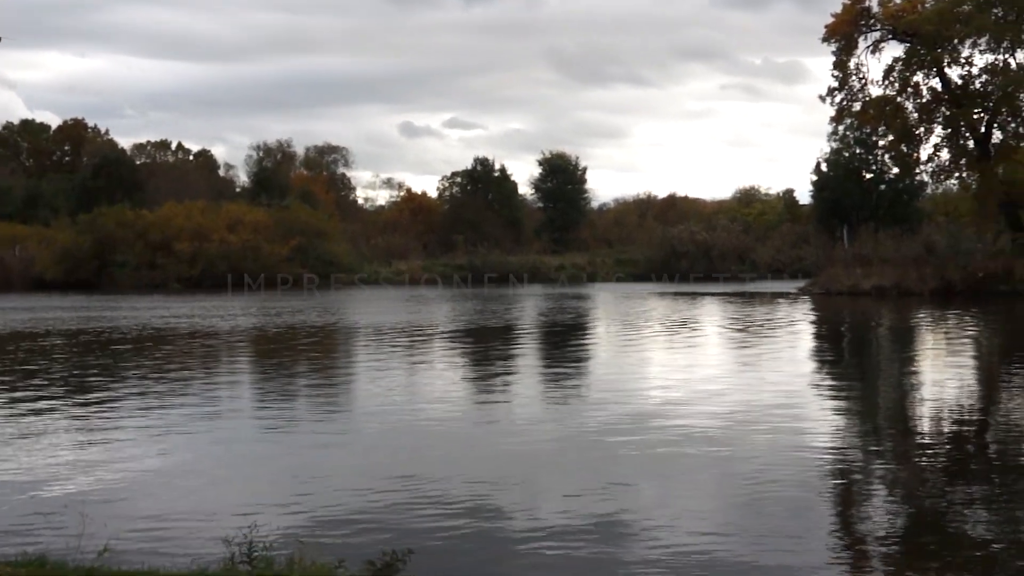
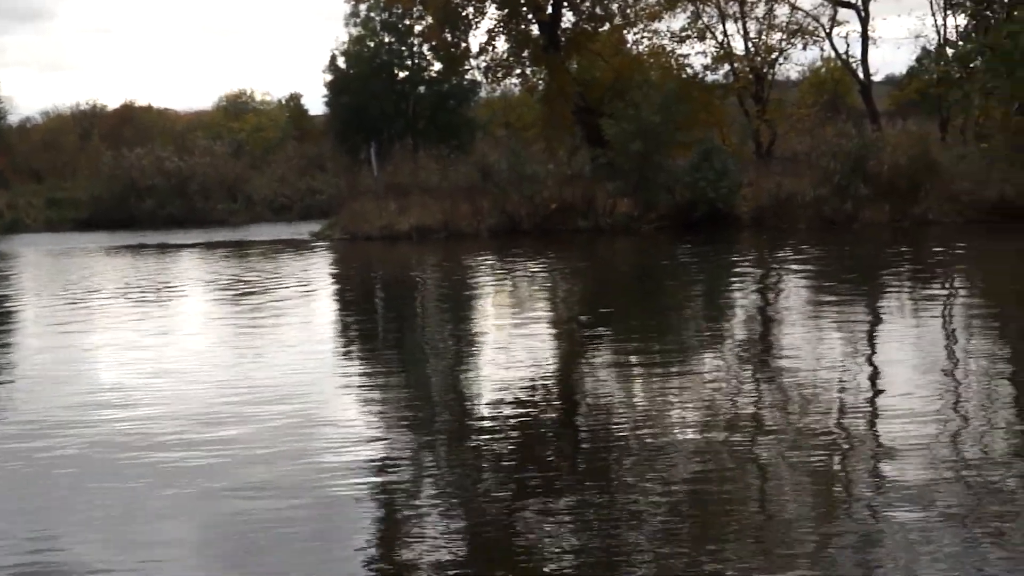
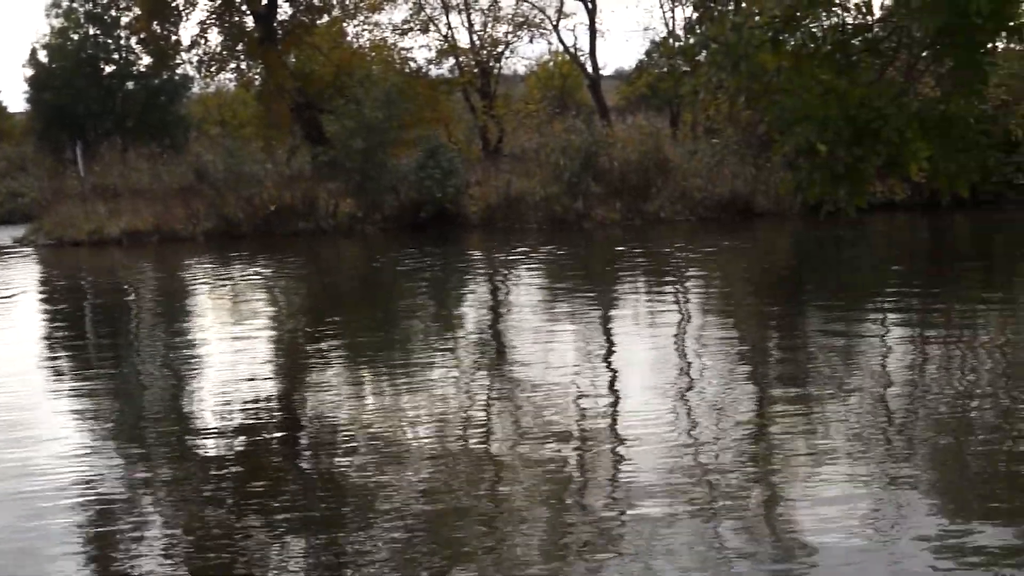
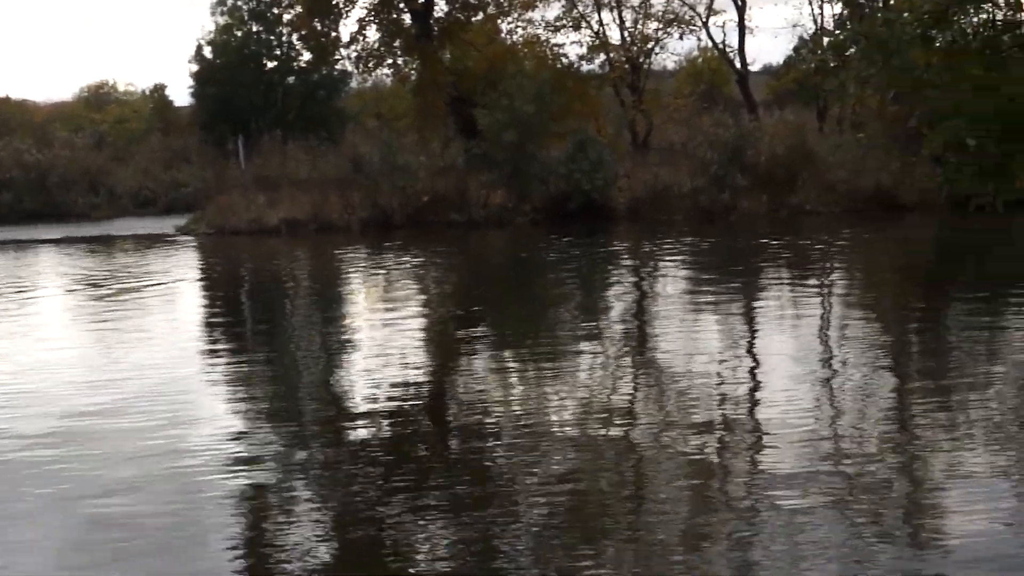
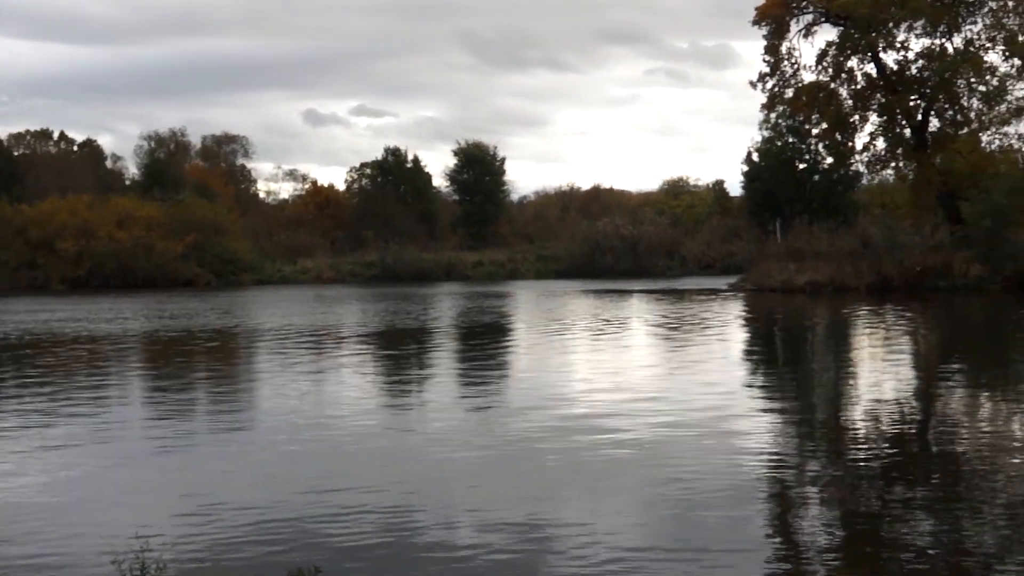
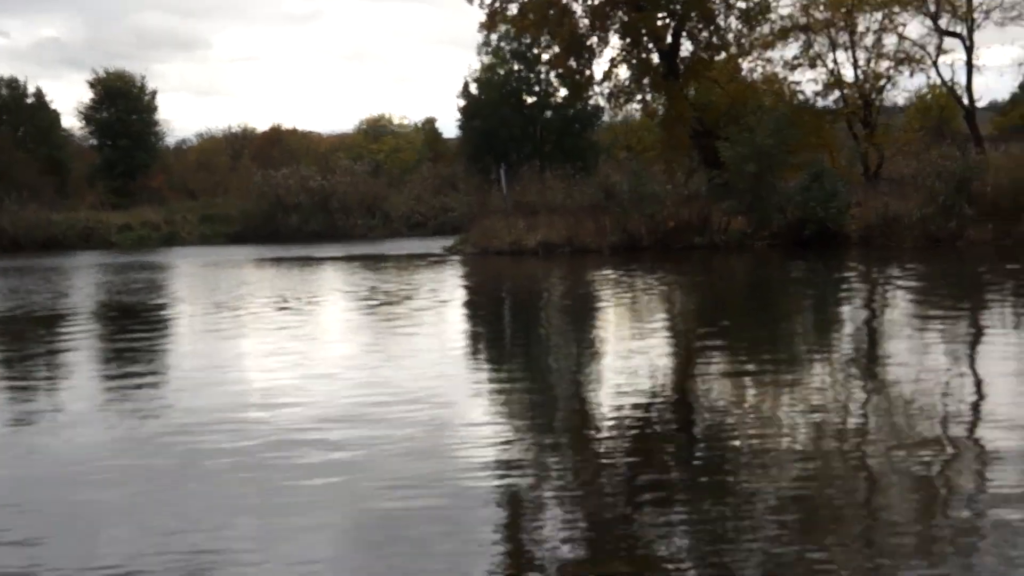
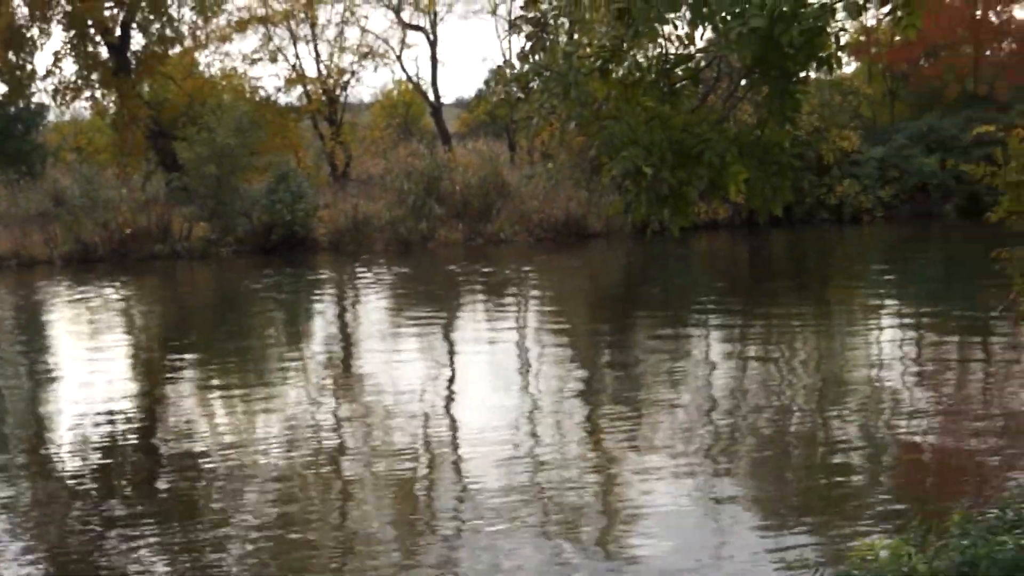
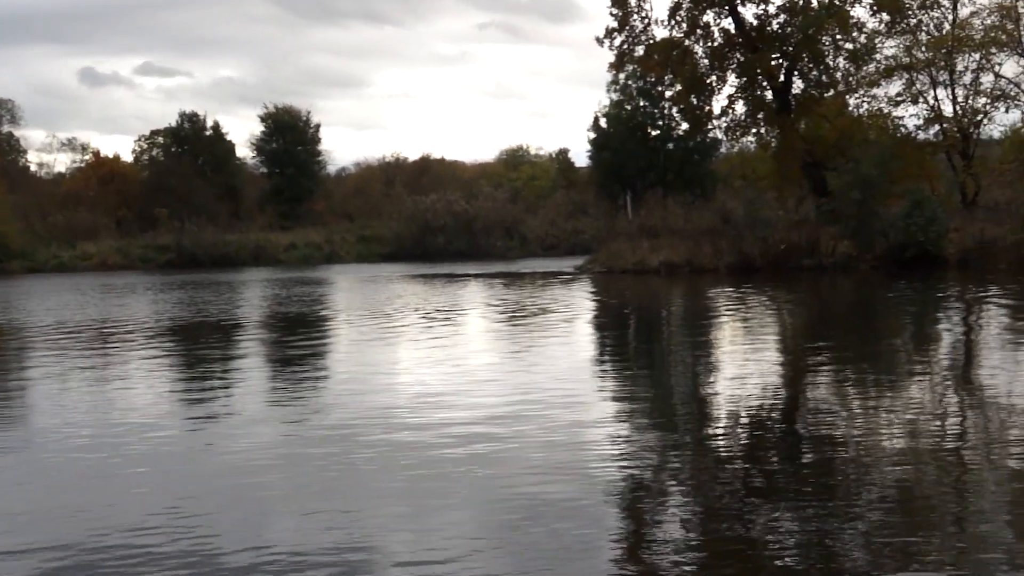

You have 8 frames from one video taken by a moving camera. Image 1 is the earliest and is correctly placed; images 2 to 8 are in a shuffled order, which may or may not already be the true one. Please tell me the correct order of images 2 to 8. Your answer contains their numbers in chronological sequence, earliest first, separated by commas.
5, 8, 6, 2, 4, 3, 7
